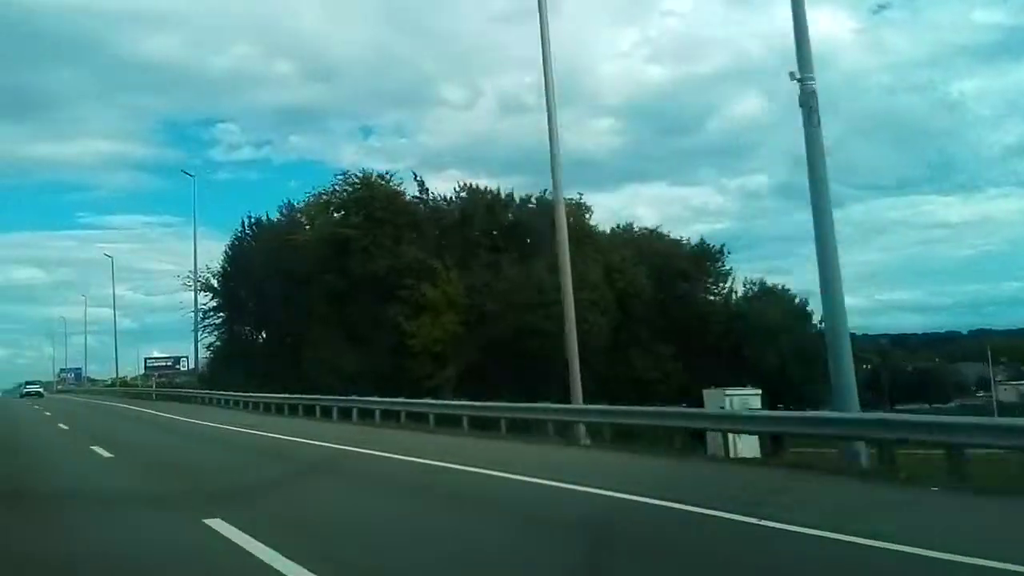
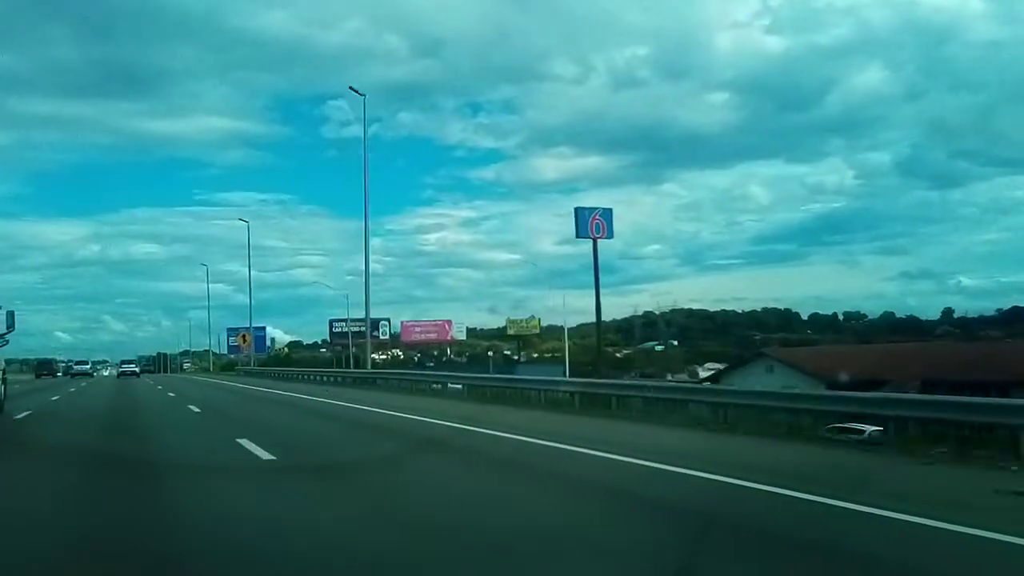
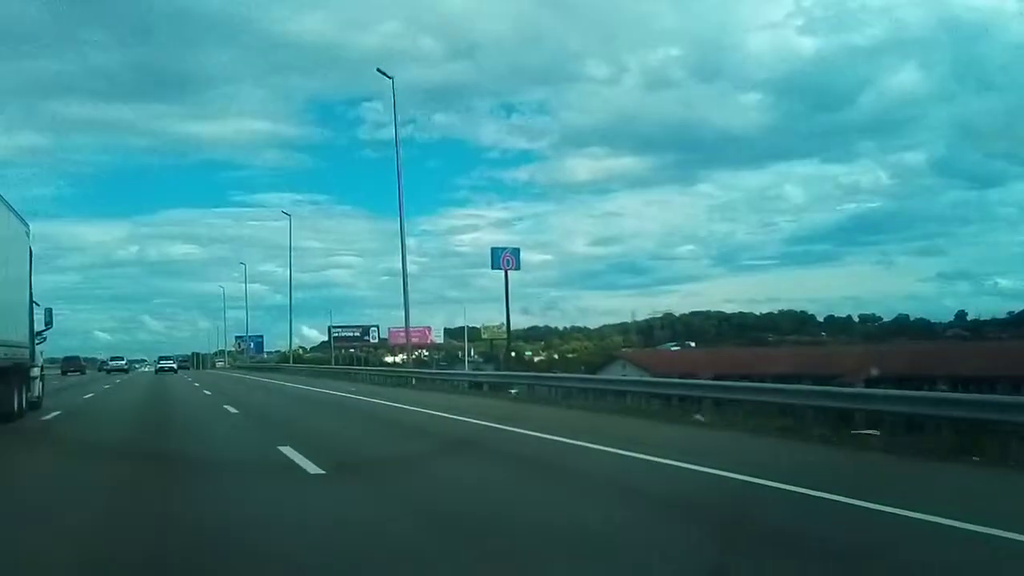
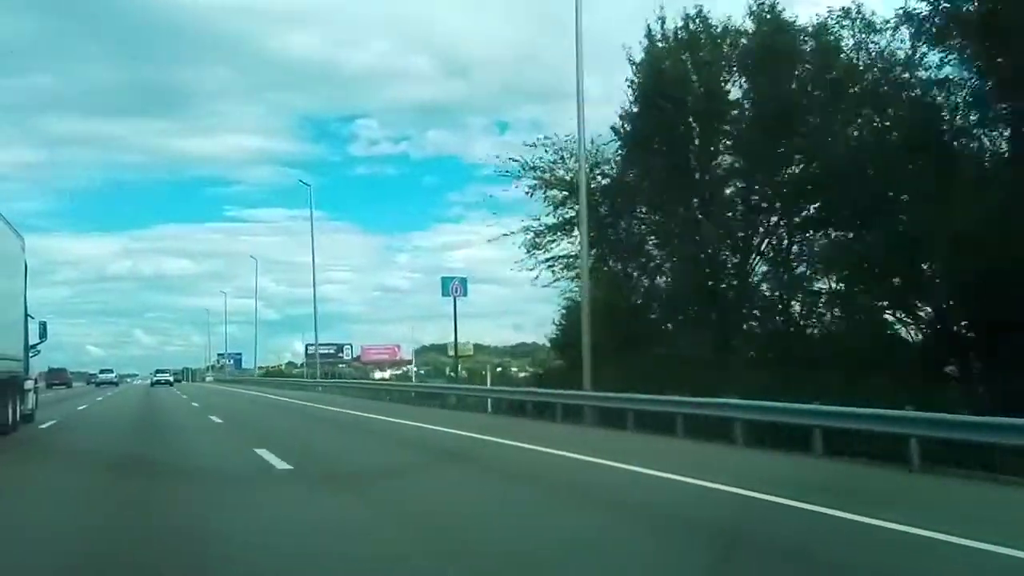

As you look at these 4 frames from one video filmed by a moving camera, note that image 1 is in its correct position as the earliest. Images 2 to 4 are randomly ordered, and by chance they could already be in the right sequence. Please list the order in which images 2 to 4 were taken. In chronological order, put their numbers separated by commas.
4, 3, 2
